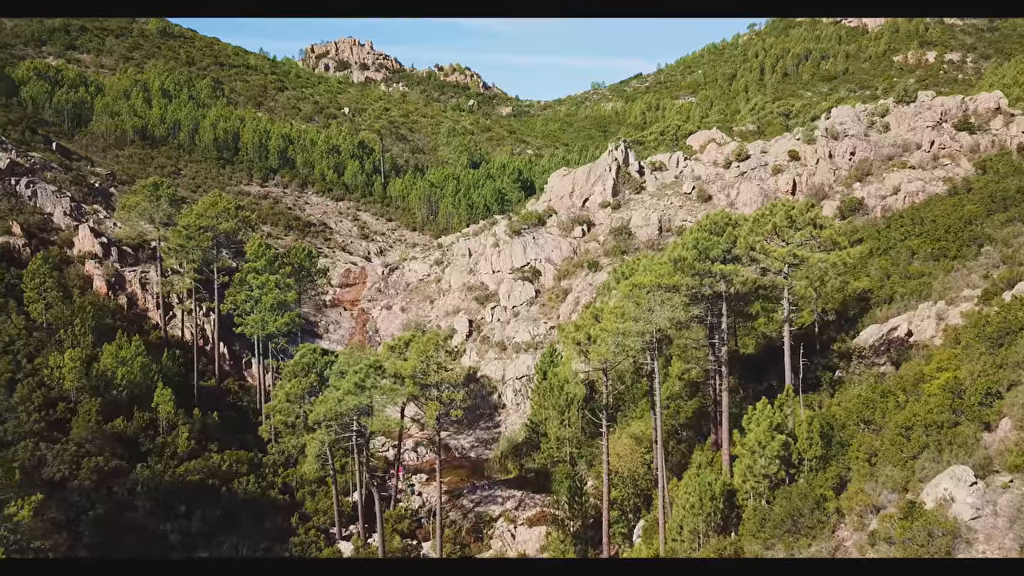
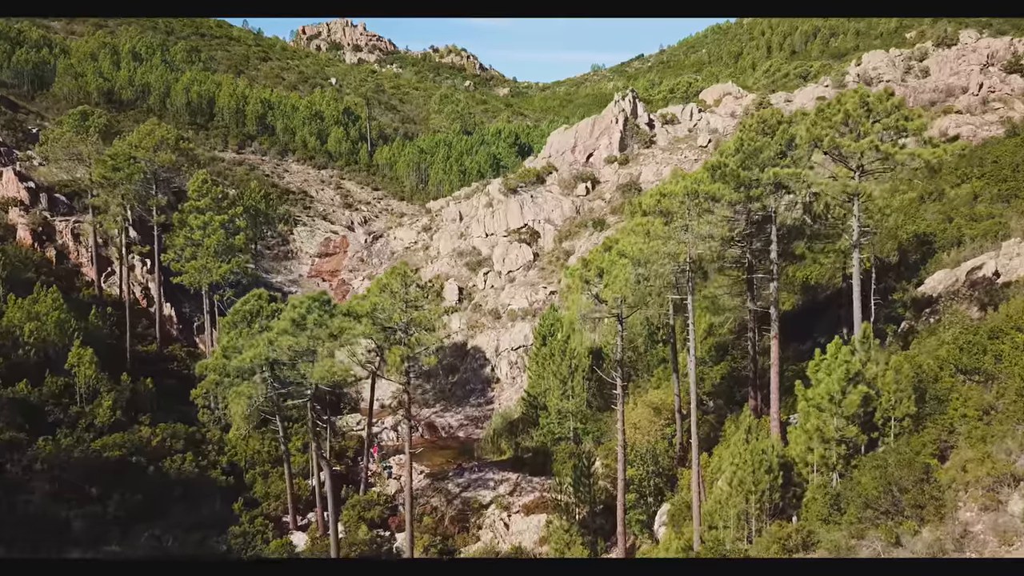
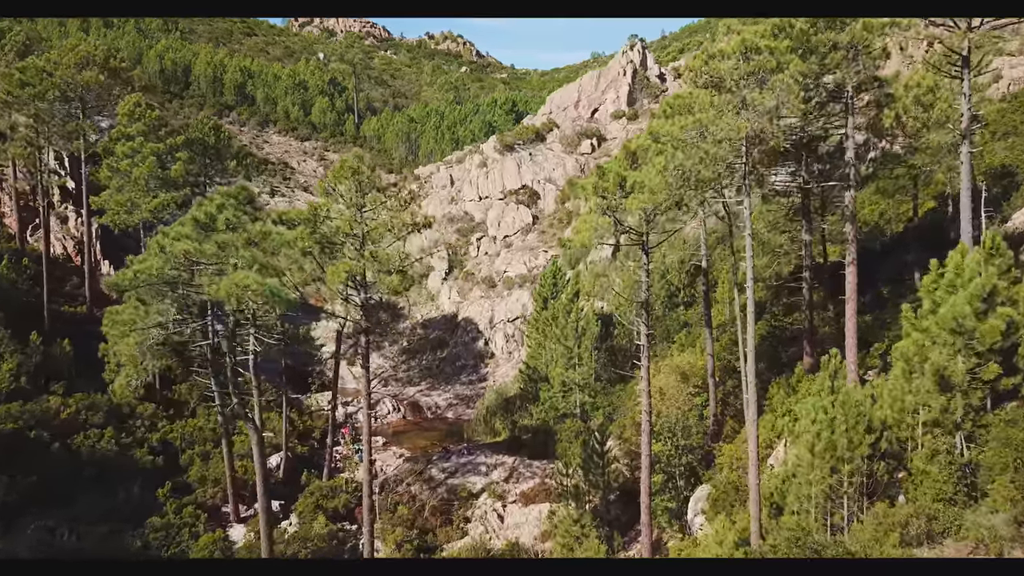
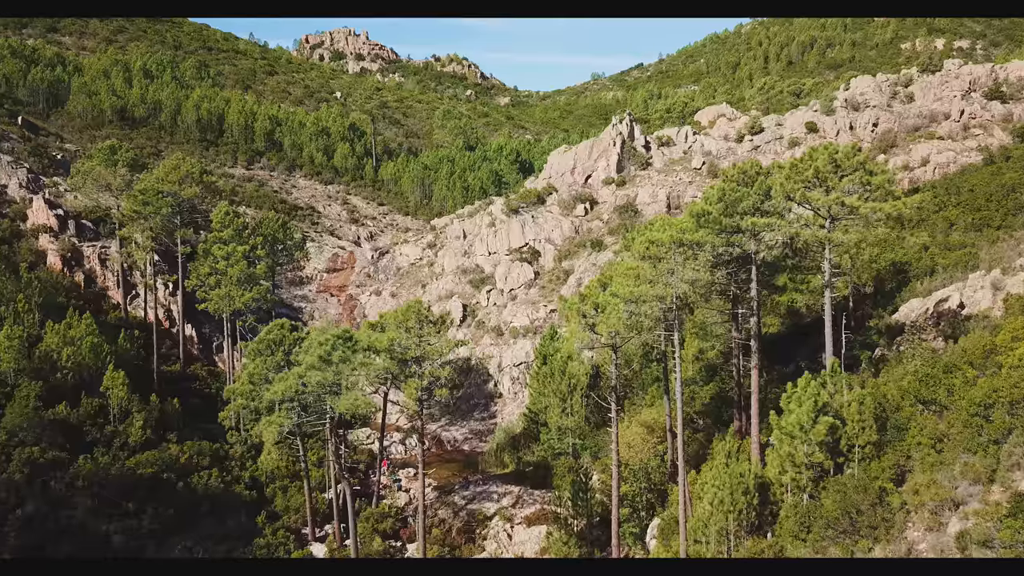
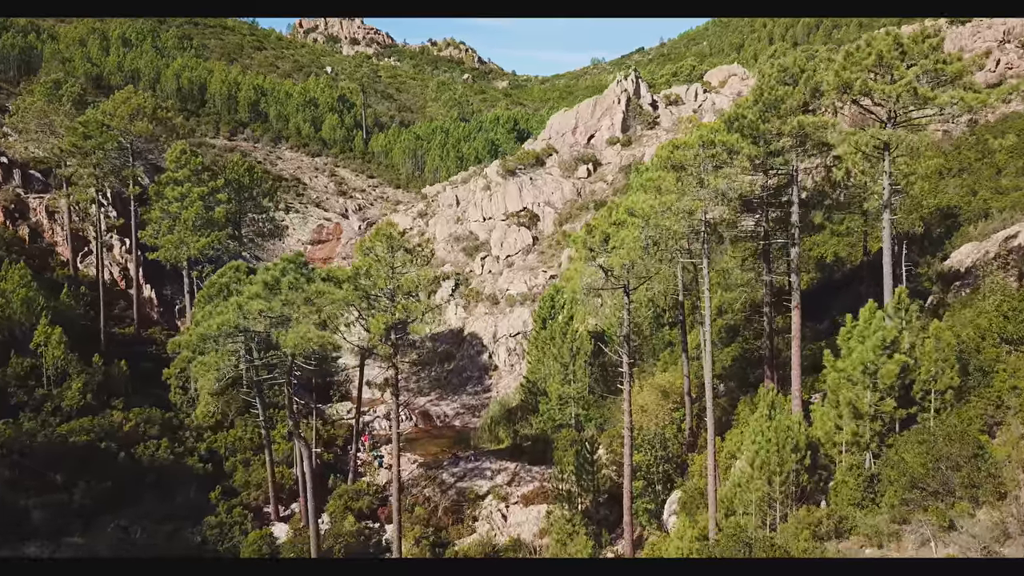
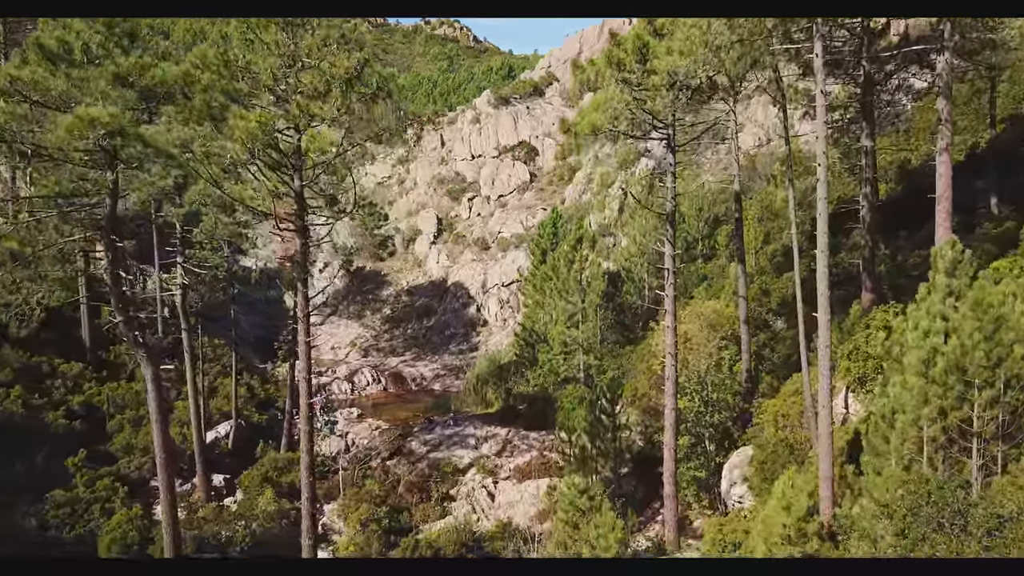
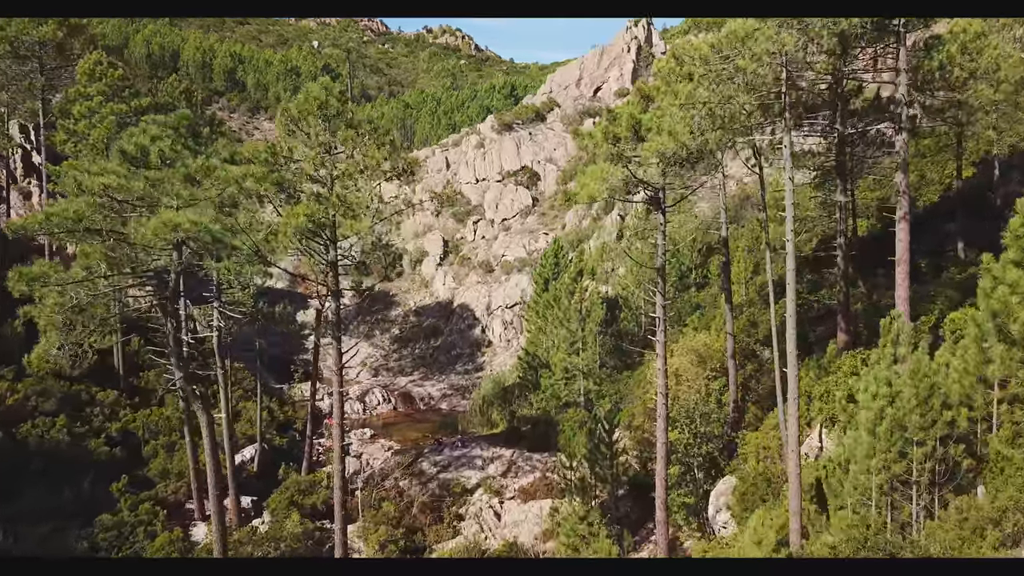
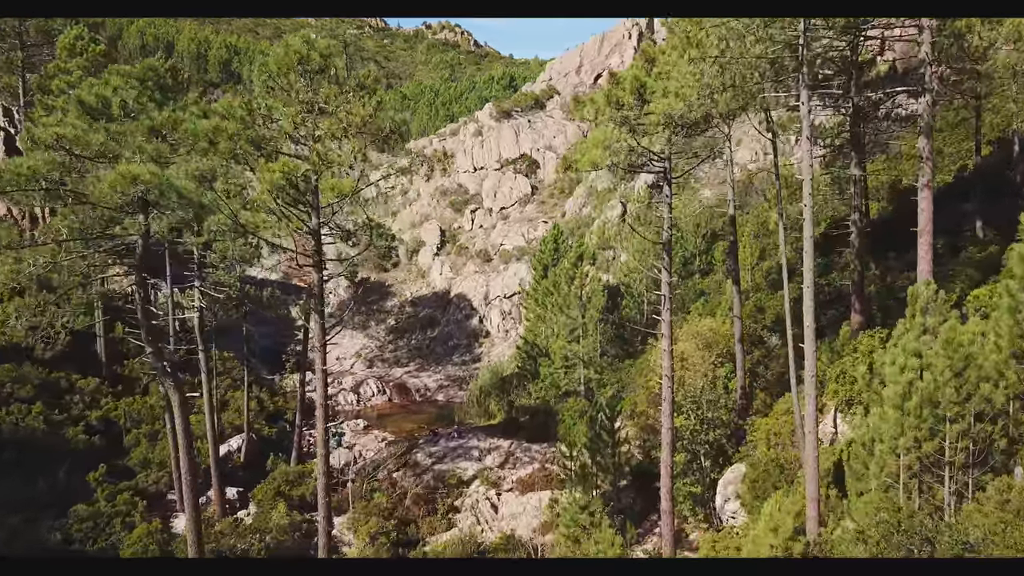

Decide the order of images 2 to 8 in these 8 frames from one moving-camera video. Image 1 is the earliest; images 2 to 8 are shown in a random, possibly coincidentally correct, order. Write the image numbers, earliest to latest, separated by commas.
4, 2, 5, 3, 7, 8, 6
